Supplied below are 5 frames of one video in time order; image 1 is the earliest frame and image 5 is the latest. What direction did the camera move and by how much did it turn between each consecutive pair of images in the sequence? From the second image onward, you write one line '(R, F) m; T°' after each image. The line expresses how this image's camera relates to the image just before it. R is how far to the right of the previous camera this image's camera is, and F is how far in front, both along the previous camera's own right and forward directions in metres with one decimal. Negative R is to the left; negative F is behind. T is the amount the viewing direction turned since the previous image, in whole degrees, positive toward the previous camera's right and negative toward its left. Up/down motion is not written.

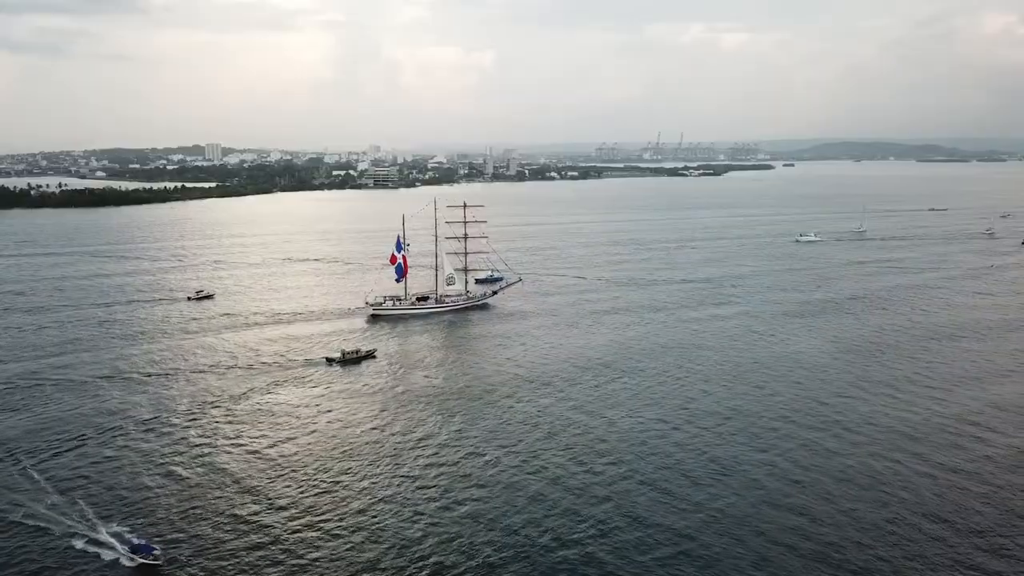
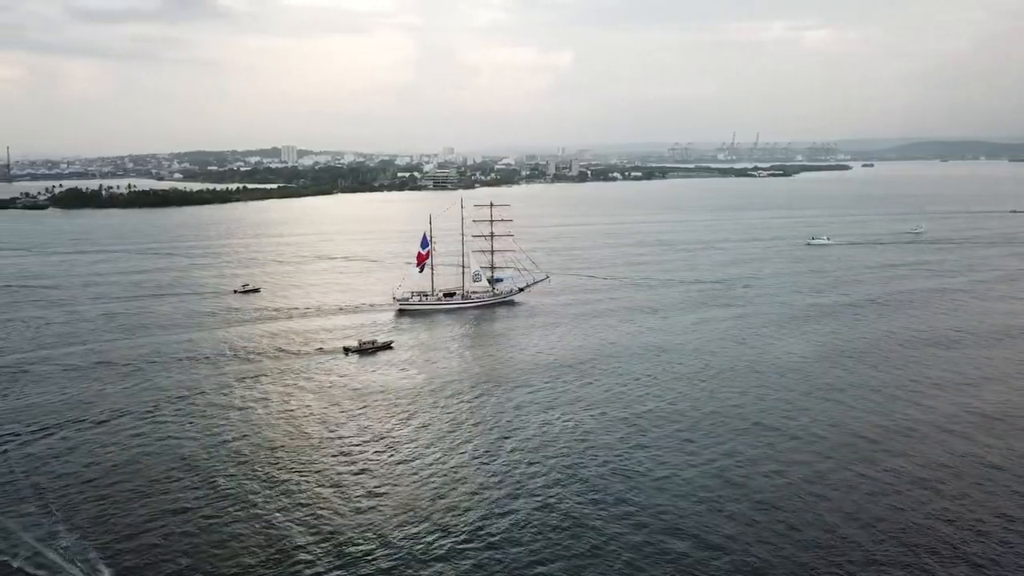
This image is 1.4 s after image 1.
(+1.1, 0.0) m; -5°
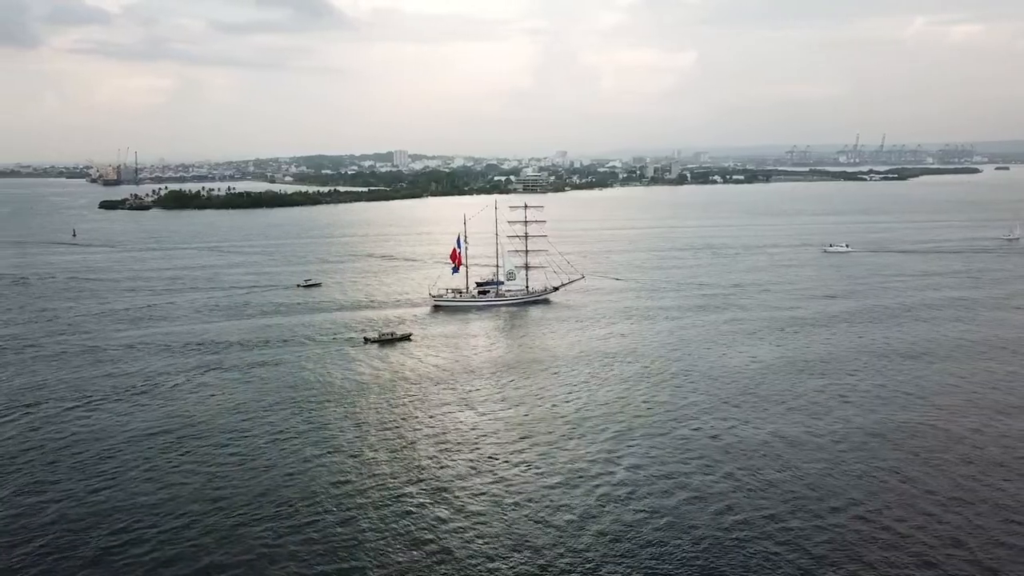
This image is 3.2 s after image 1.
(+1.8, 0.0) m; -8°
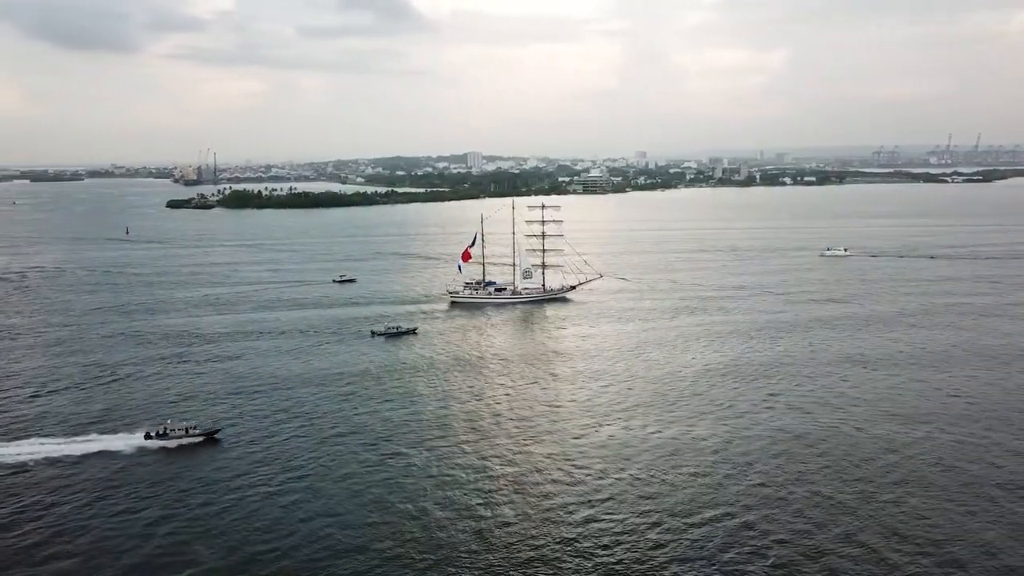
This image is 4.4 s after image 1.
(+1.4, 0.0) m; -5°
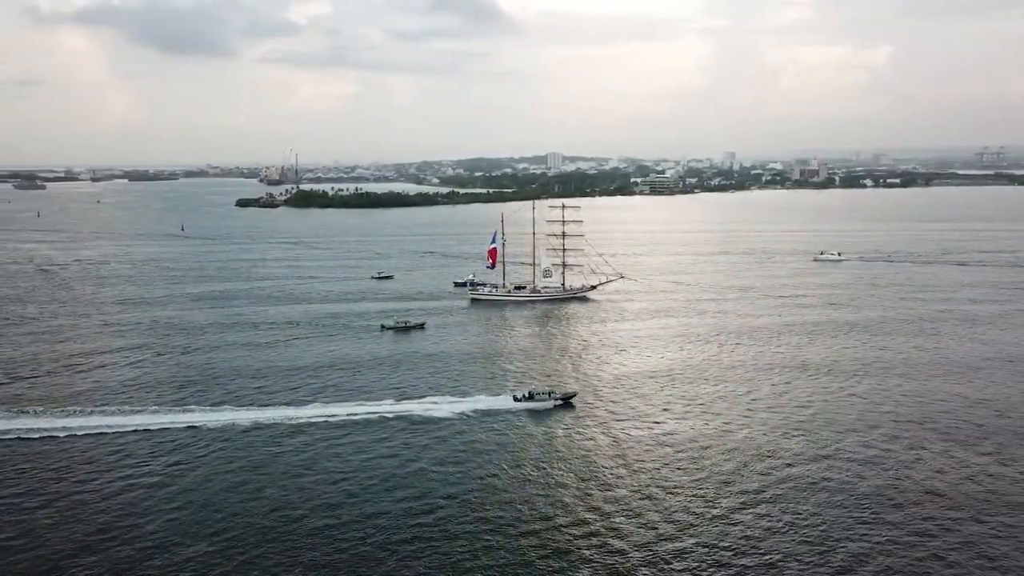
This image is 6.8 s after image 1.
(+1.5, 0.0) m; -6°
